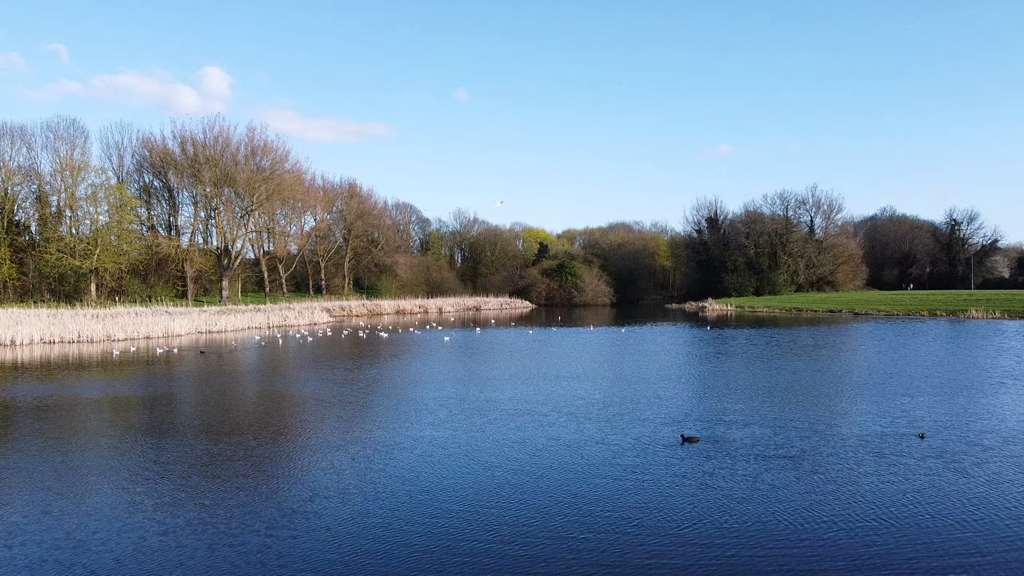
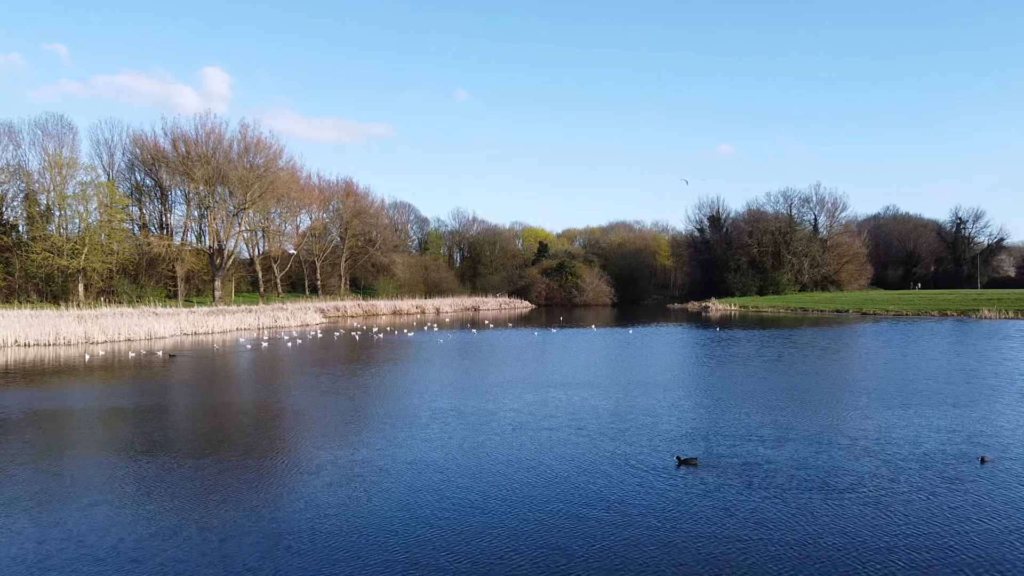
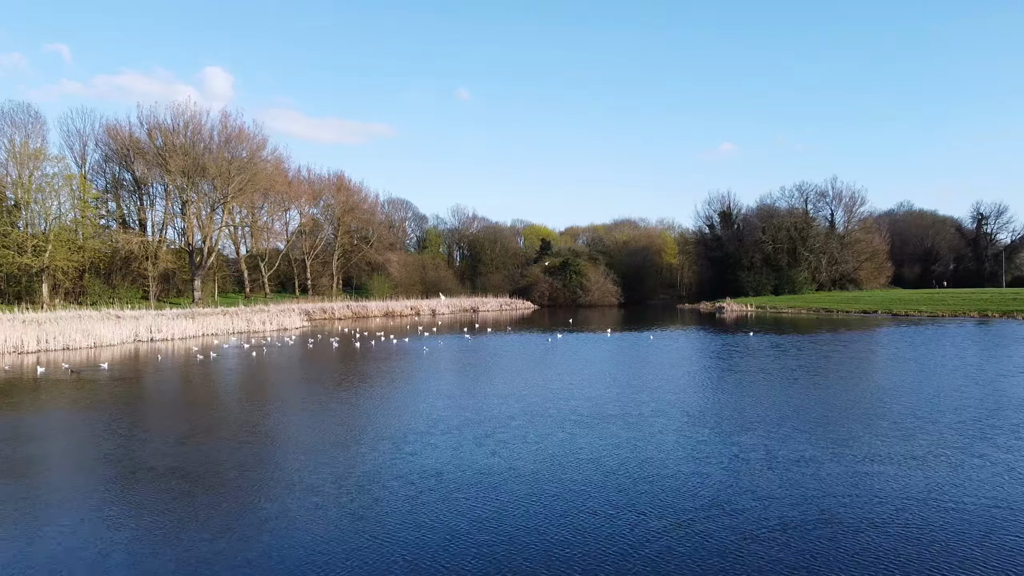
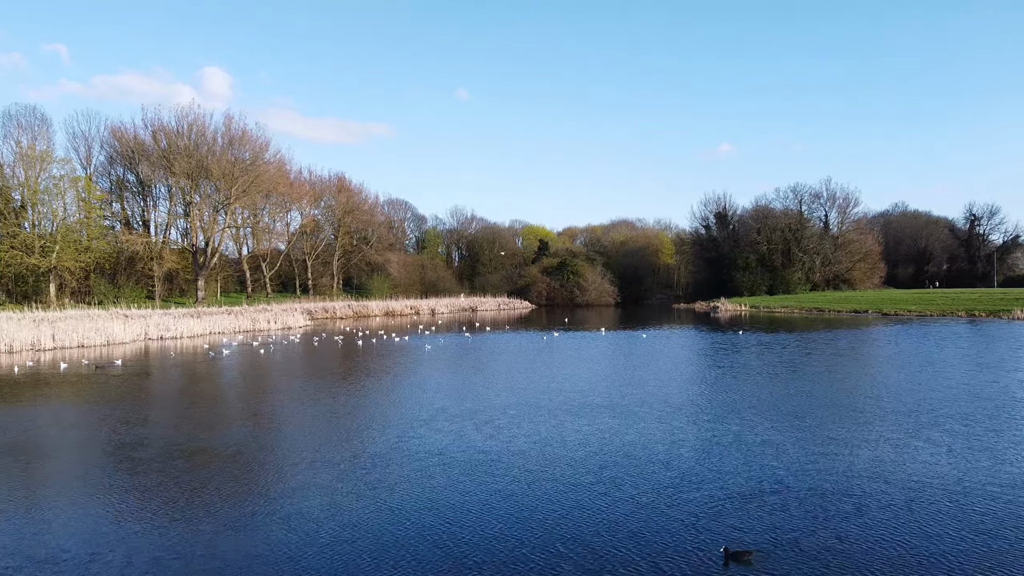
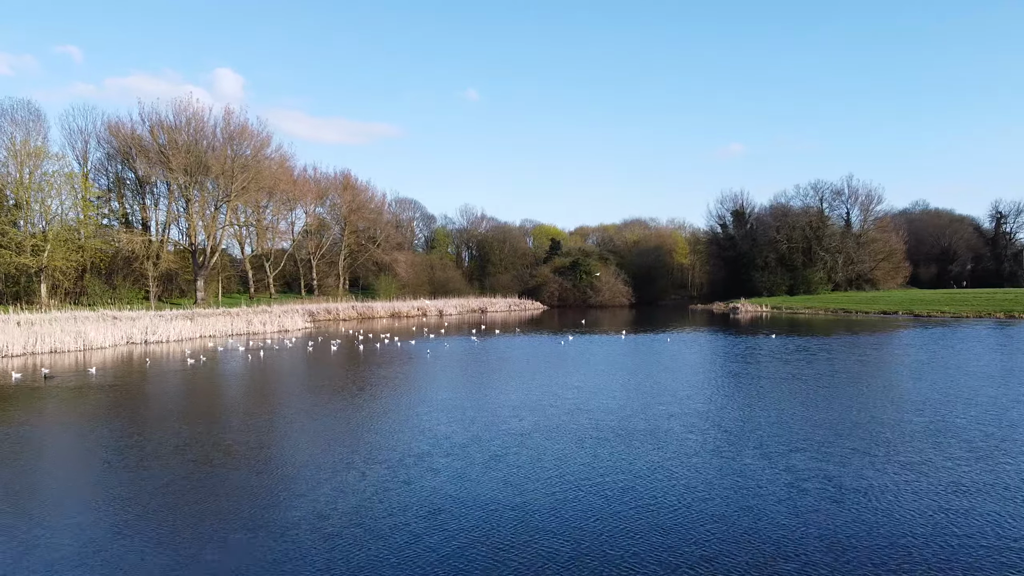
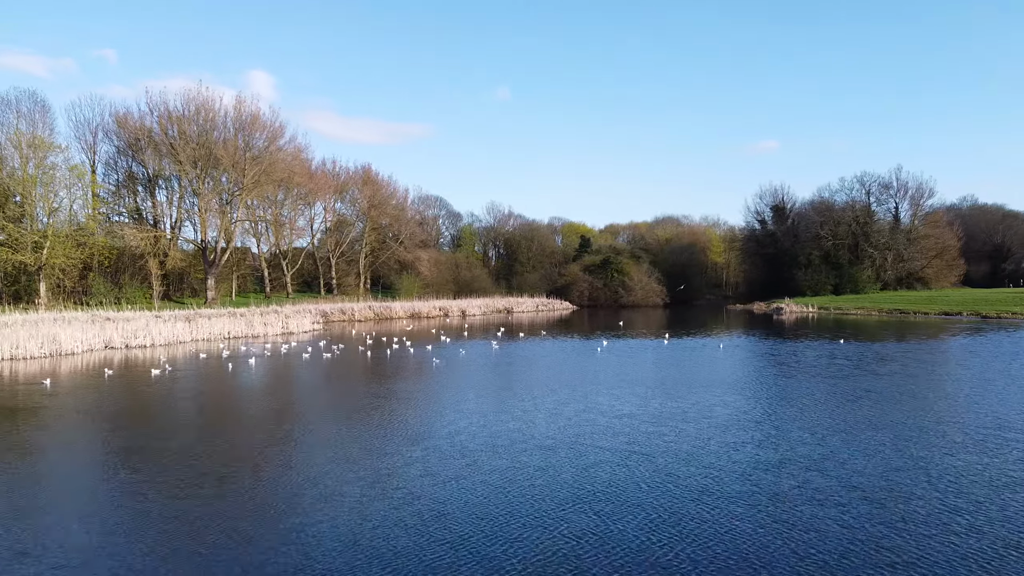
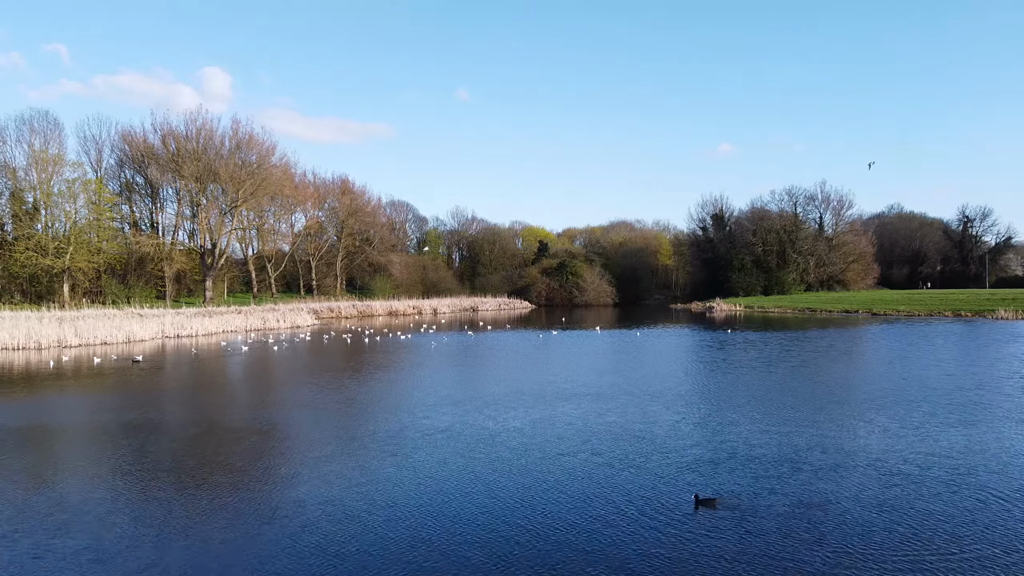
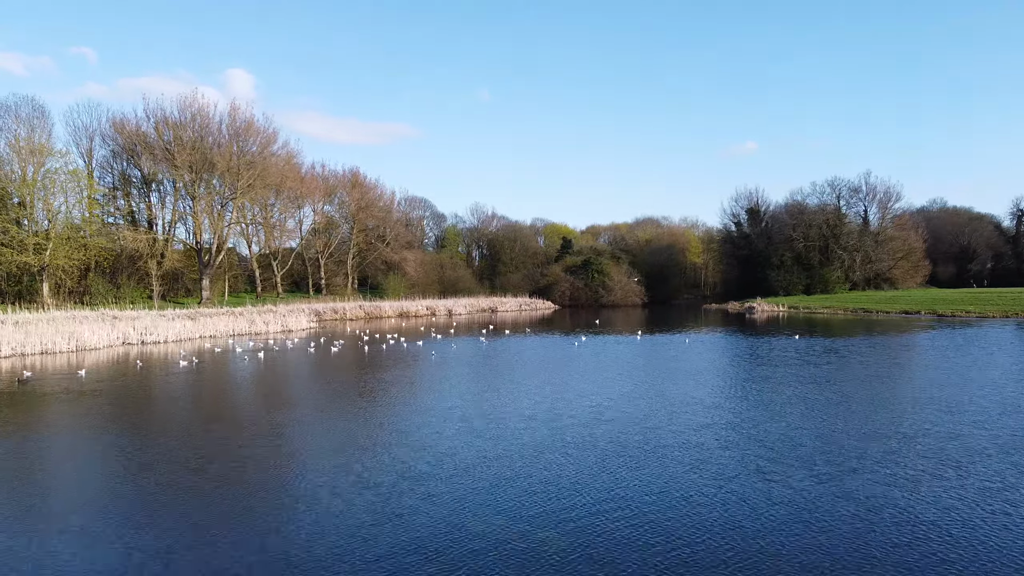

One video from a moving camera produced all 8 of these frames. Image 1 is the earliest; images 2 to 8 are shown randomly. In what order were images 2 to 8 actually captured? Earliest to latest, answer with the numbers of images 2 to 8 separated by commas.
2, 7, 4, 3, 5, 8, 6
